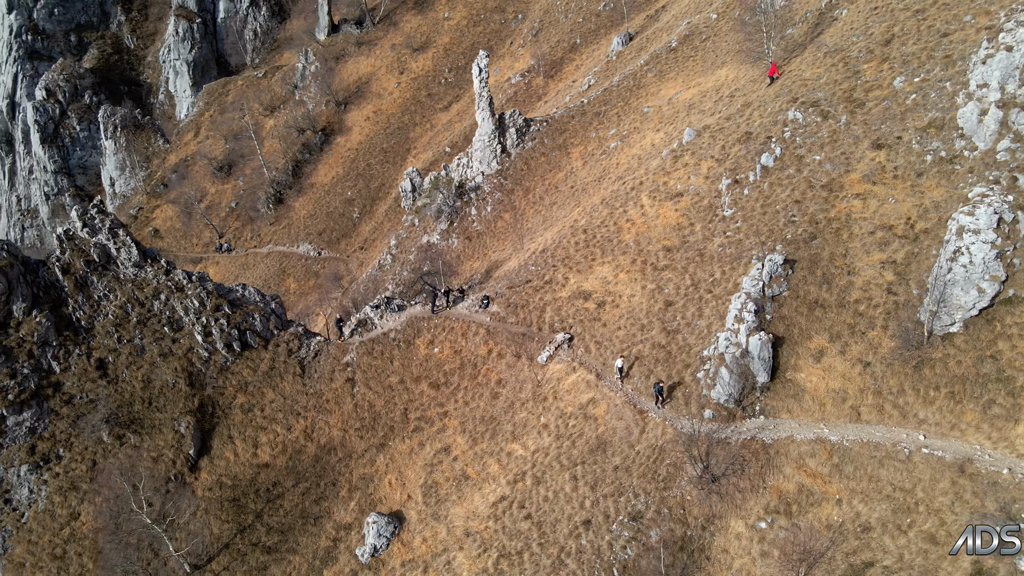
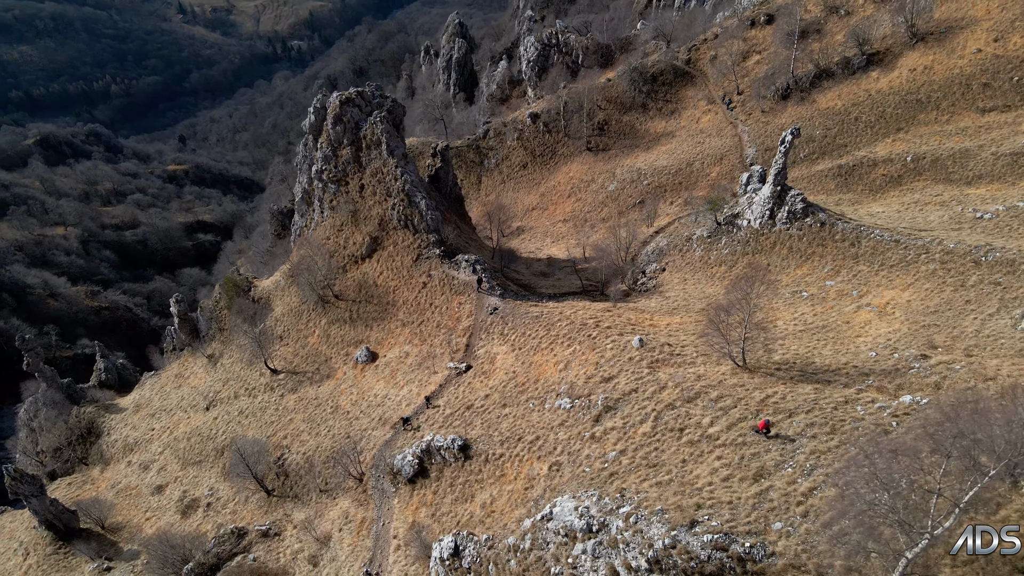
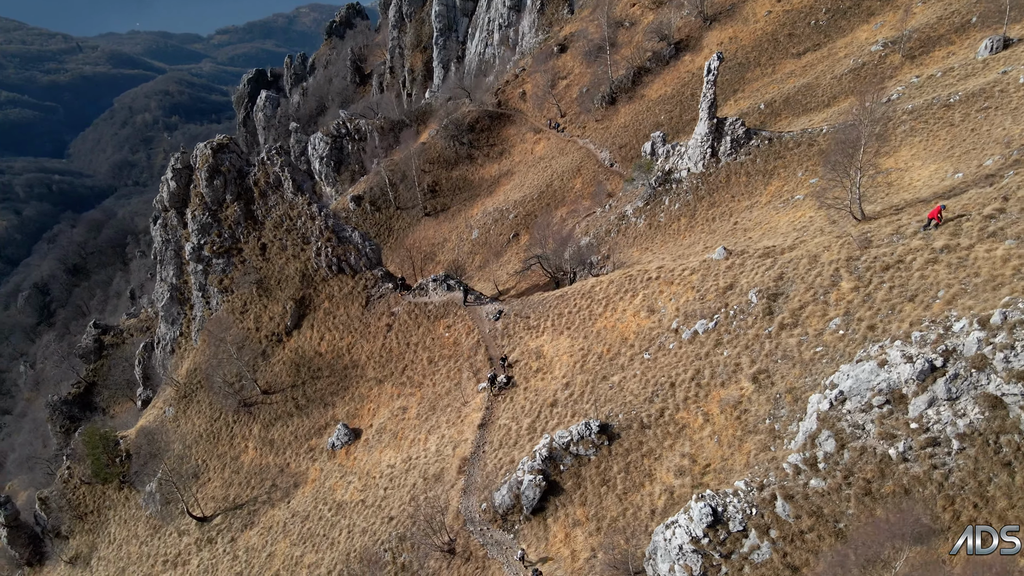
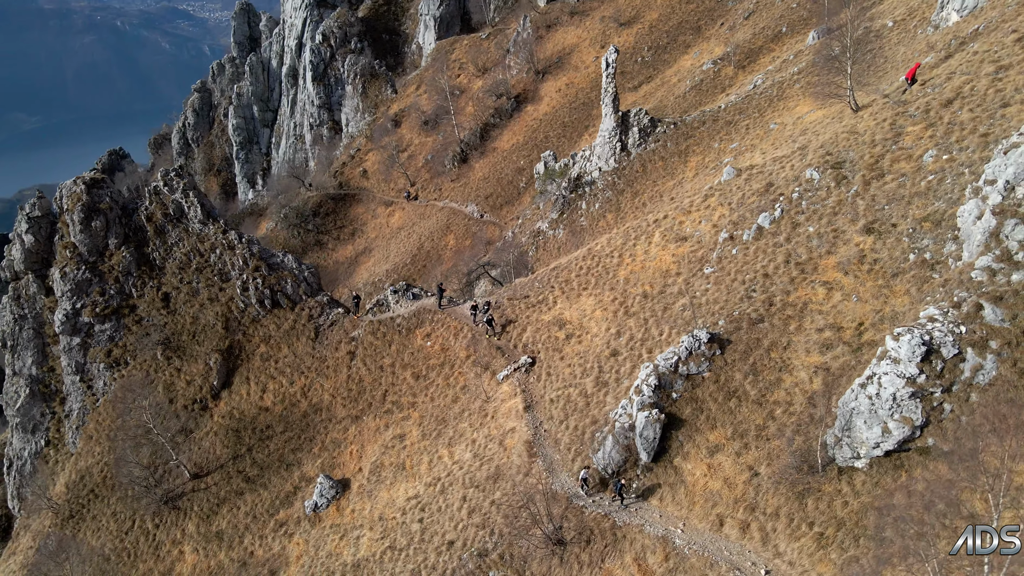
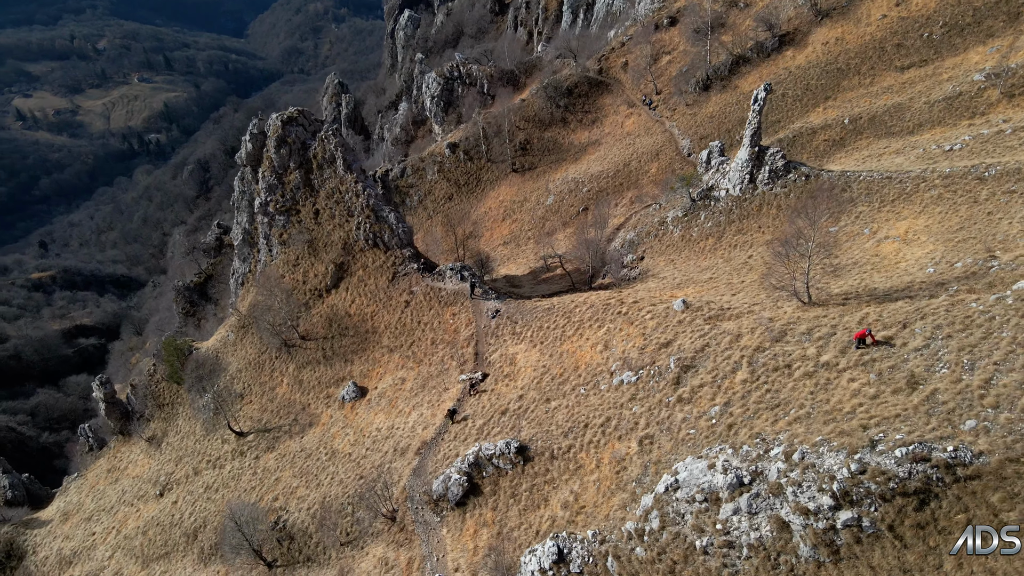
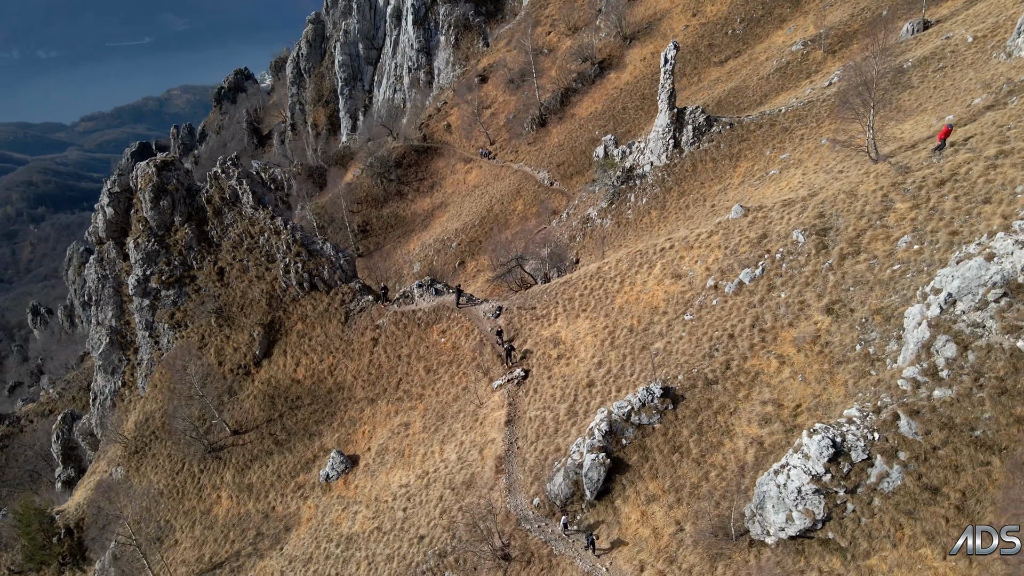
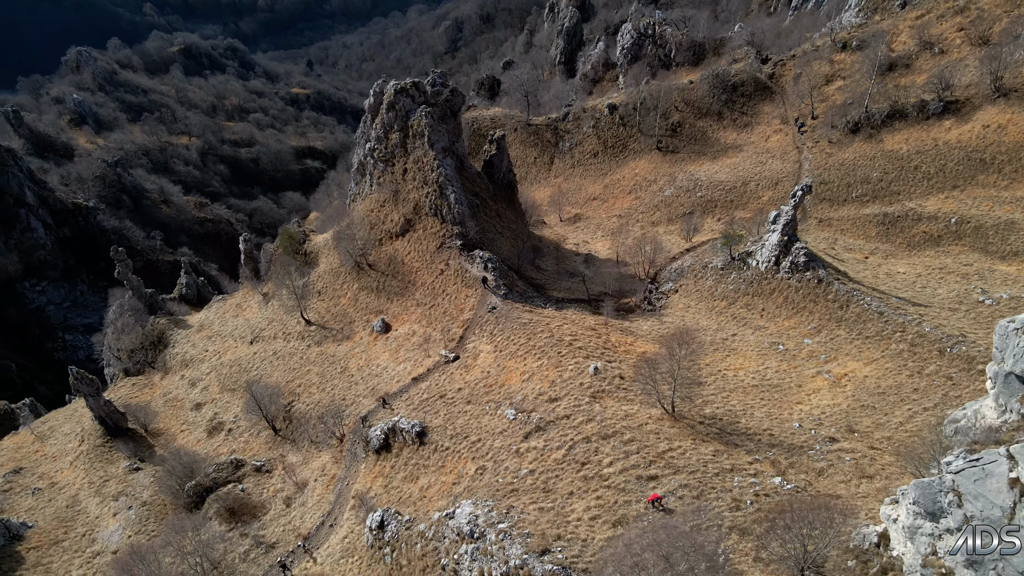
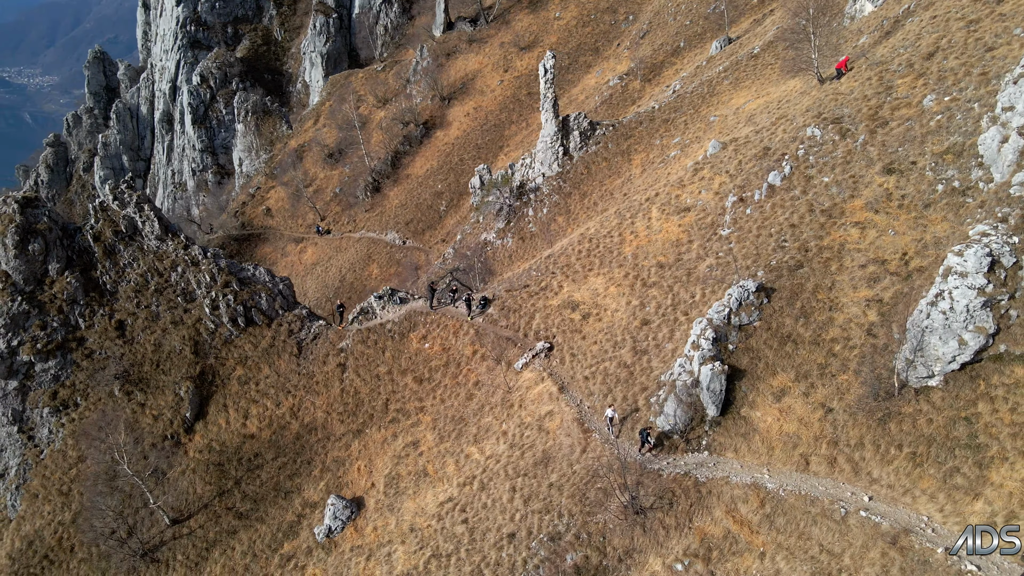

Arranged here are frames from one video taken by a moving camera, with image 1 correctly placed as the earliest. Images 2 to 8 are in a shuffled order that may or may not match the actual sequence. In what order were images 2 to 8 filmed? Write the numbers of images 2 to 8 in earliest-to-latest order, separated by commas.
8, 4, 6, 3, 5, 2, 7
